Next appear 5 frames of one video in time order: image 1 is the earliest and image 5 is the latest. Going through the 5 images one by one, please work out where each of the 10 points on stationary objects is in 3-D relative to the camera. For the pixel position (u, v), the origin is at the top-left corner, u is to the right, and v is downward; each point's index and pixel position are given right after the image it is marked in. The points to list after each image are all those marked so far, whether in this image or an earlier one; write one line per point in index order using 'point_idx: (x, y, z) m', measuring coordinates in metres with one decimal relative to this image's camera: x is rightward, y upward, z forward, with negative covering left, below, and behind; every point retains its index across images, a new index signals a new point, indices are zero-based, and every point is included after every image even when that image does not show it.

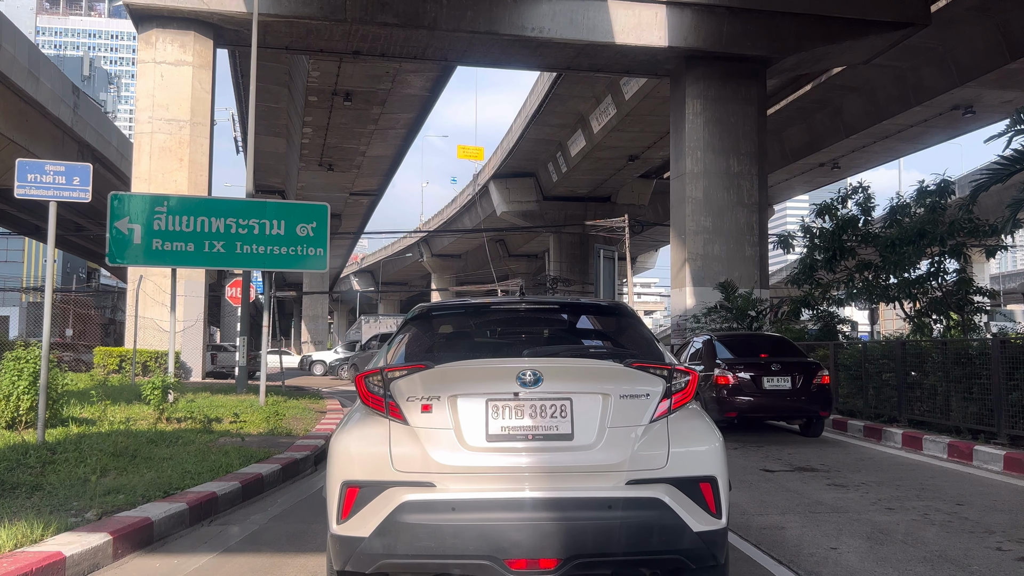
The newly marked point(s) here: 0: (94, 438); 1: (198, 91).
0: (-4.1, -1.5, +7.3) m
1: (-7.6, +4.7, +18.4) m
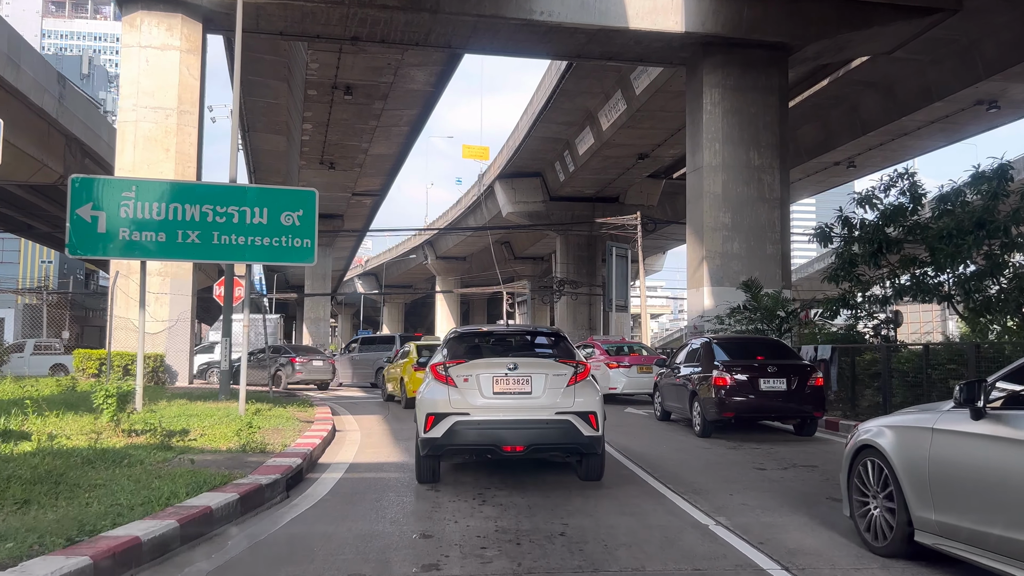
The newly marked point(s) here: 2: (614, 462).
0: (-4.0, -1.4, +6.2) m
1: (-7.4, +4.8, +17.3) m
2: (+1.3, -2.2, +9.7) m
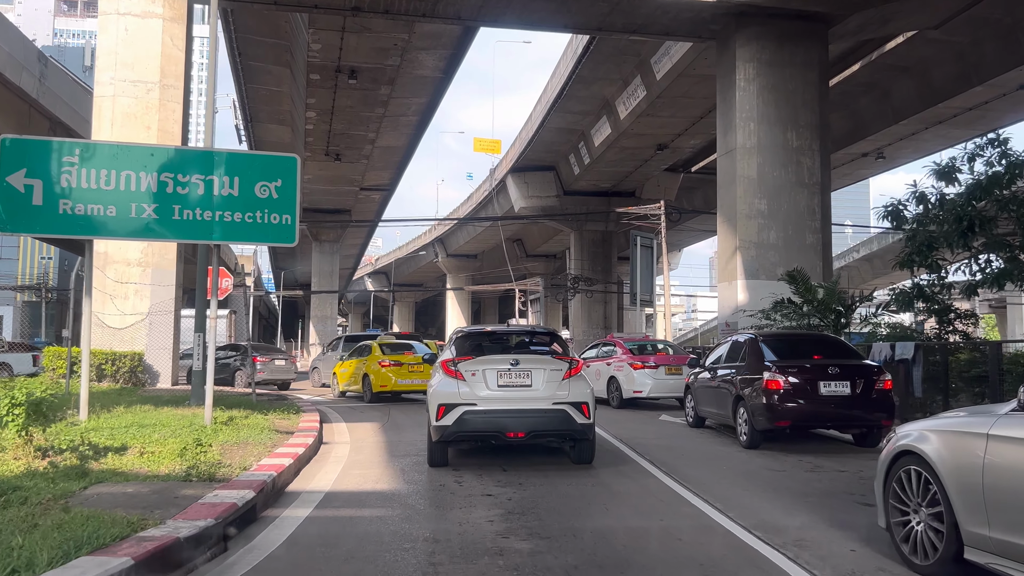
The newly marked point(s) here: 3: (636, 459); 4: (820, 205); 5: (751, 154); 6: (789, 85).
0: (-3.8, -1.2, +4.6) m
1: (-7.1, +4.9, +15.8) m
2: (+1.5, -2.0, +8.0) m
3: (+1.6, -2.1, +9.5) m
4: (+7.5, +2.0, +18.5) m
5: (+5.7, +3.2, +18.2) m
6: (+6.7, +4.9, +18.5) m
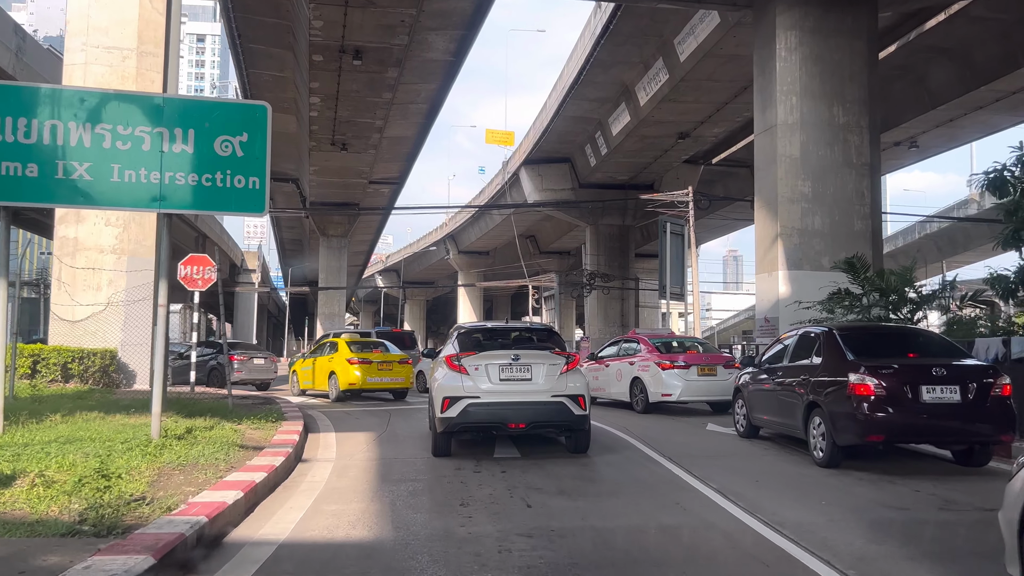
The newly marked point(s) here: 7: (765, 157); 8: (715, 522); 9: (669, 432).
0: (-3.7, -1.0, +3.0) m
1: (-6.8, +5.1, +14.2) m
2: (+1.7, -1.9, +6.3) m
3: (+1.8, -2.0, +7.8) m
4: (+7.8, +2.2, +16.7) m
5: (+6.1, +3.4, +16.4) m
6: (+7.1, +5.1, +16.8) m
7: (+5.6, +2.9, +17.0) m
8: (+1.6, -1.9, +6.1) m
9: (+2.5, -2.3, +12.0) m
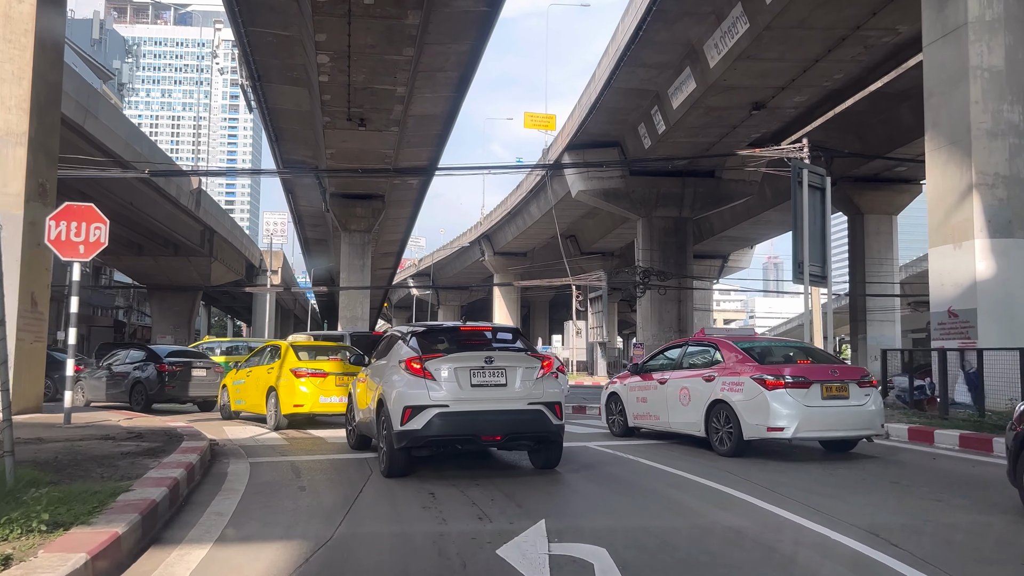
0: (-3.4, -0.6, -2.0) m
1: (-6.0, +5.4, +9.4) m
2: (+2.1, -1.5, +1.1) m
3: (+2.3, -1.6, +2.5) m
4: (+8.7, +2.5, +11.2) m
5: (+6.9, +3.7, +11.0) m
6: (+8.0, +5.4, +11.3) m
7: (+6.6, +3.2, +11.6) m
8: (+2.1, -1.4, +0.8) m
9: (+3.1, -1.9, +6.7) m
